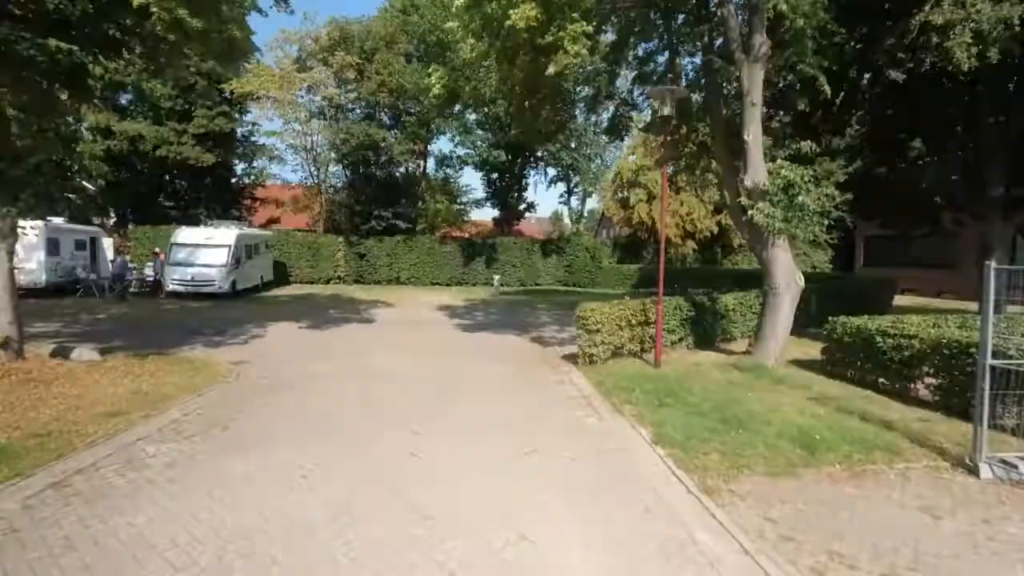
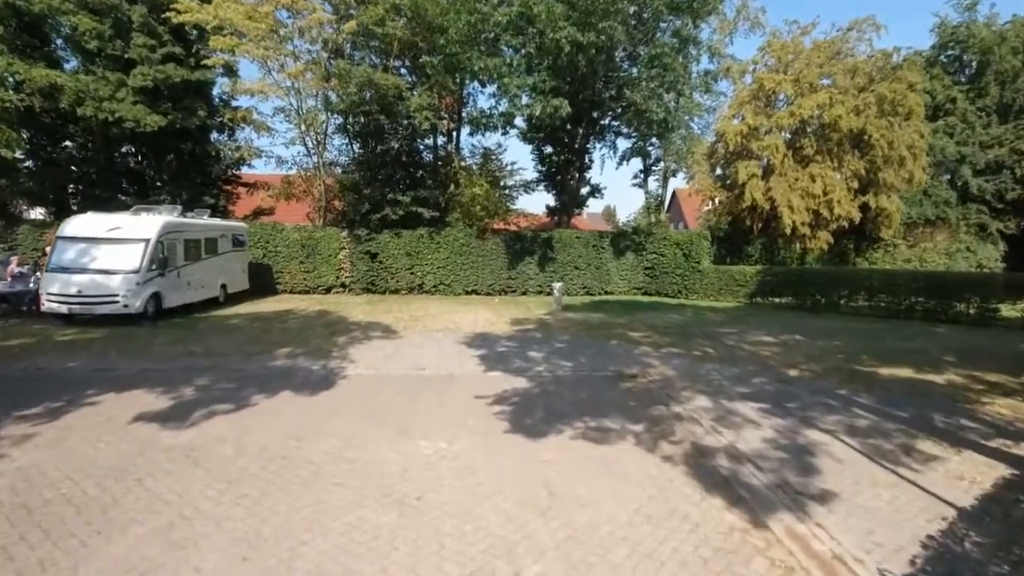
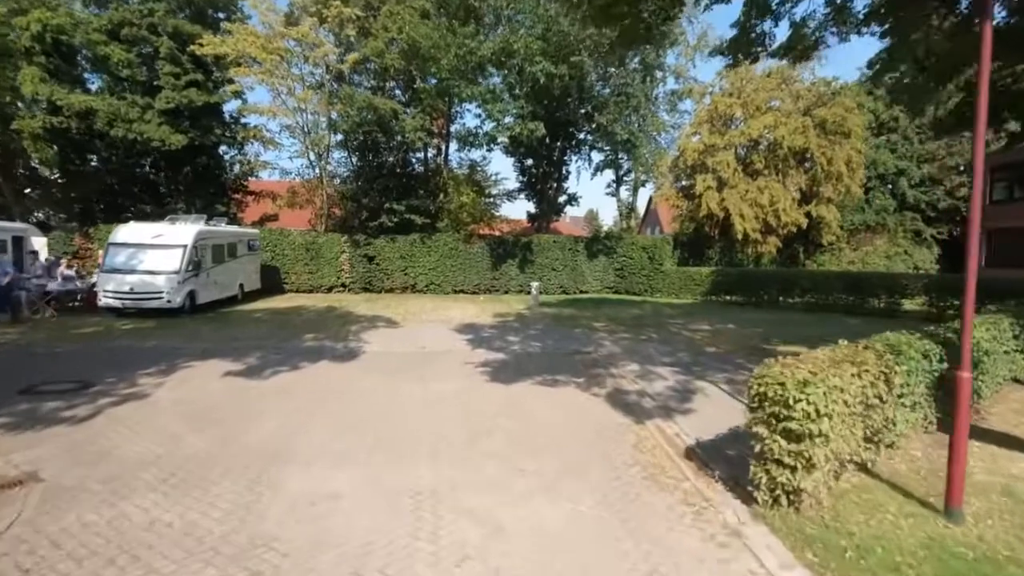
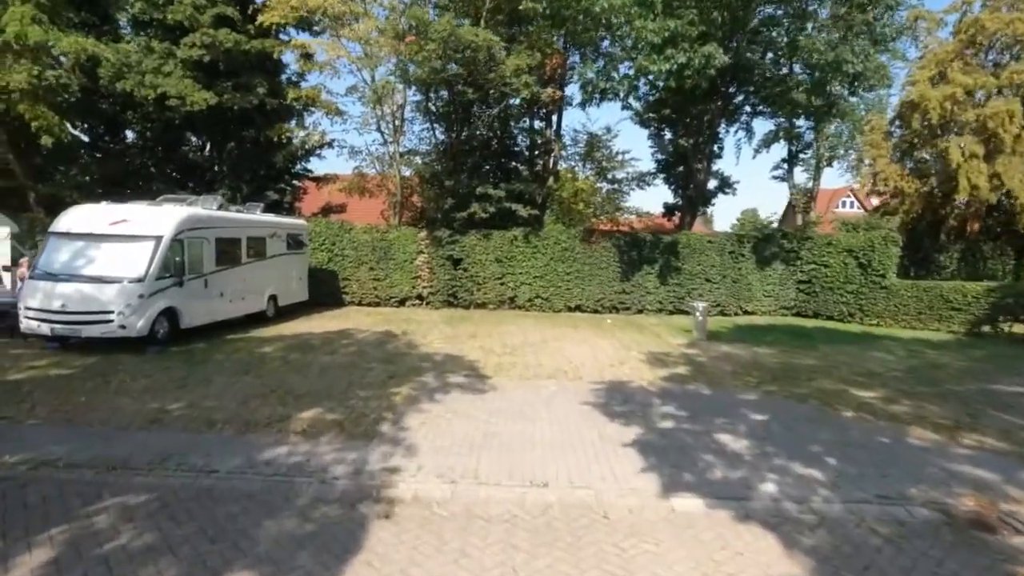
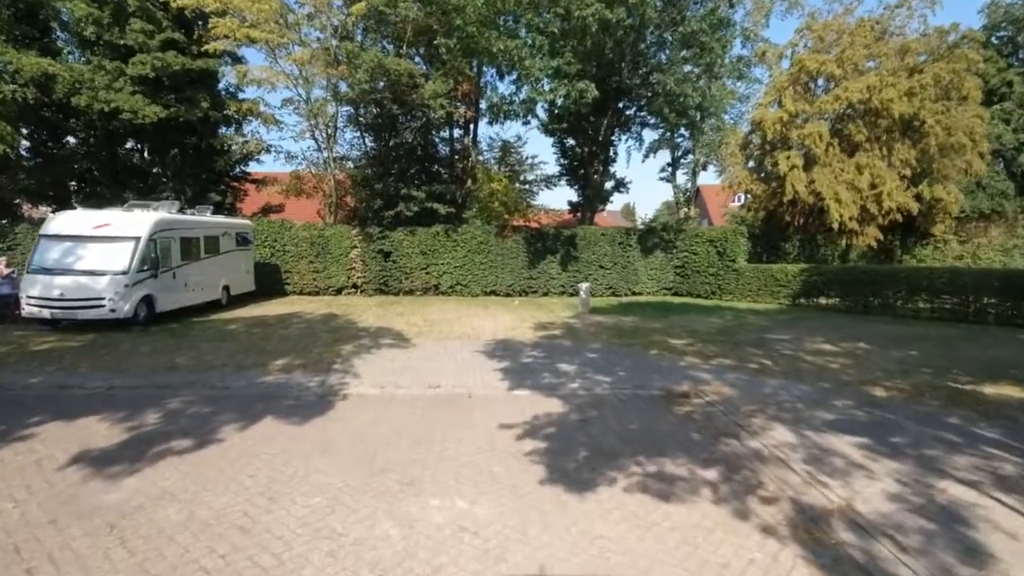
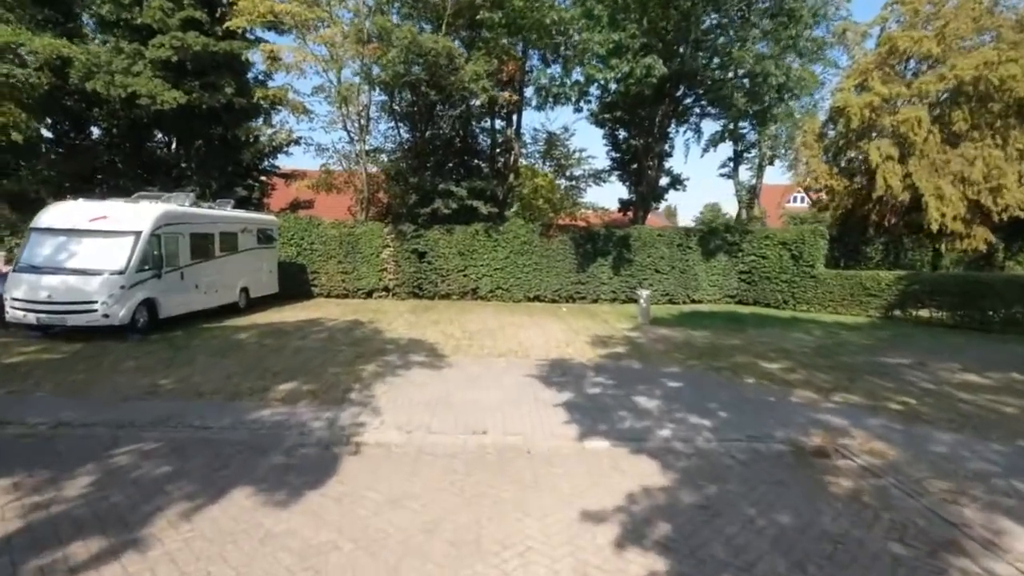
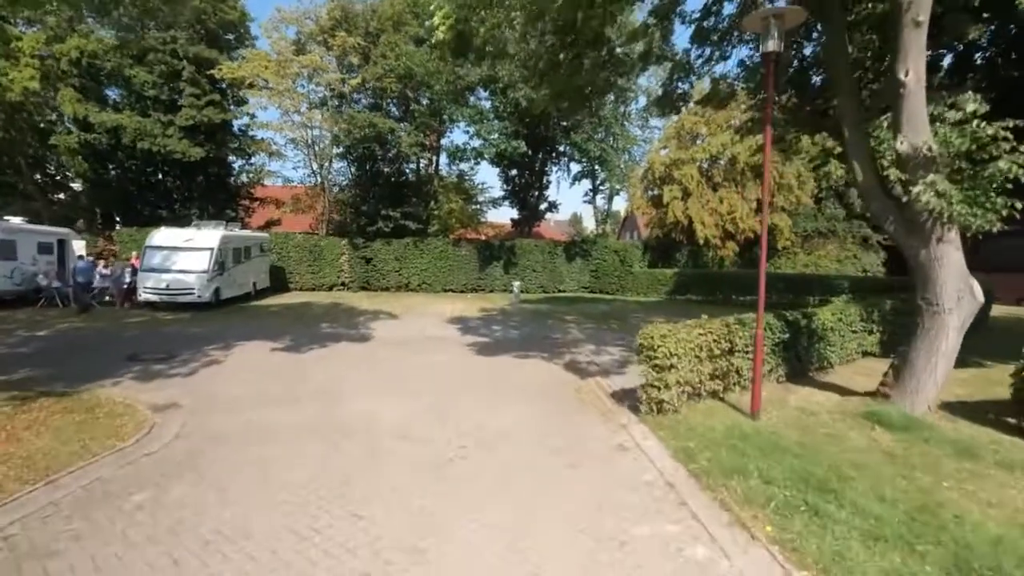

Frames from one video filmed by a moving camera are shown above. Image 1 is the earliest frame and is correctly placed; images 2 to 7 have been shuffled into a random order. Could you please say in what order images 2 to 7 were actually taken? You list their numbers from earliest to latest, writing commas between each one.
7, 3, 2, 5, 6, 4
